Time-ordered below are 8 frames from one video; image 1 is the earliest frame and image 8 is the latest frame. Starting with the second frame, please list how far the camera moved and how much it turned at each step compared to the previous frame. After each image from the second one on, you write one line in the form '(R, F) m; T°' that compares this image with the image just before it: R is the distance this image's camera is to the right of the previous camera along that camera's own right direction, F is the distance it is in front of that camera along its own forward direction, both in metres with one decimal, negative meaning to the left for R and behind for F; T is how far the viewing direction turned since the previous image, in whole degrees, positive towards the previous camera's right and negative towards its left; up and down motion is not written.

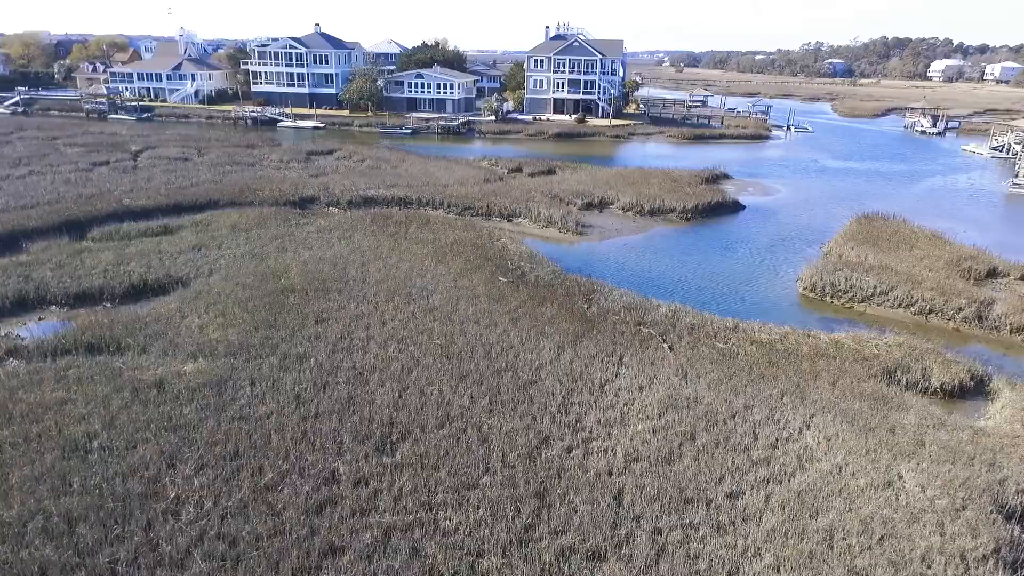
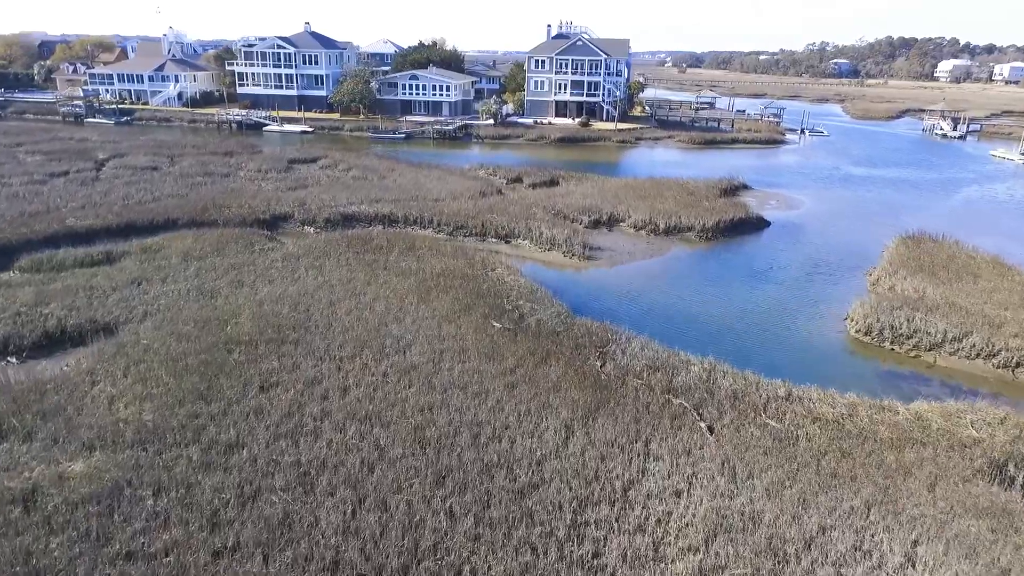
(+0.1, +3.4) m; 0°
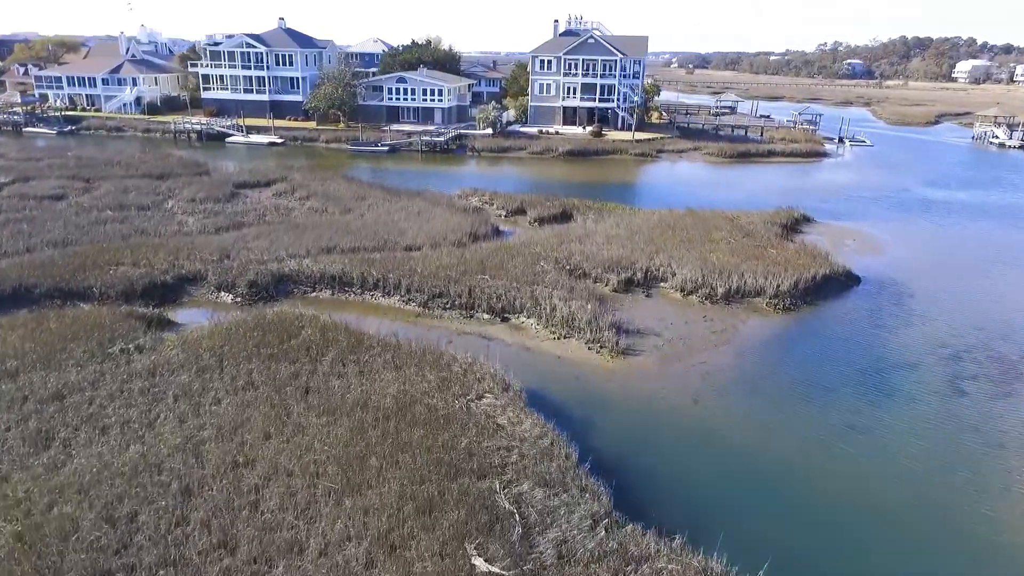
(+0.1, +7.6) m; 0°
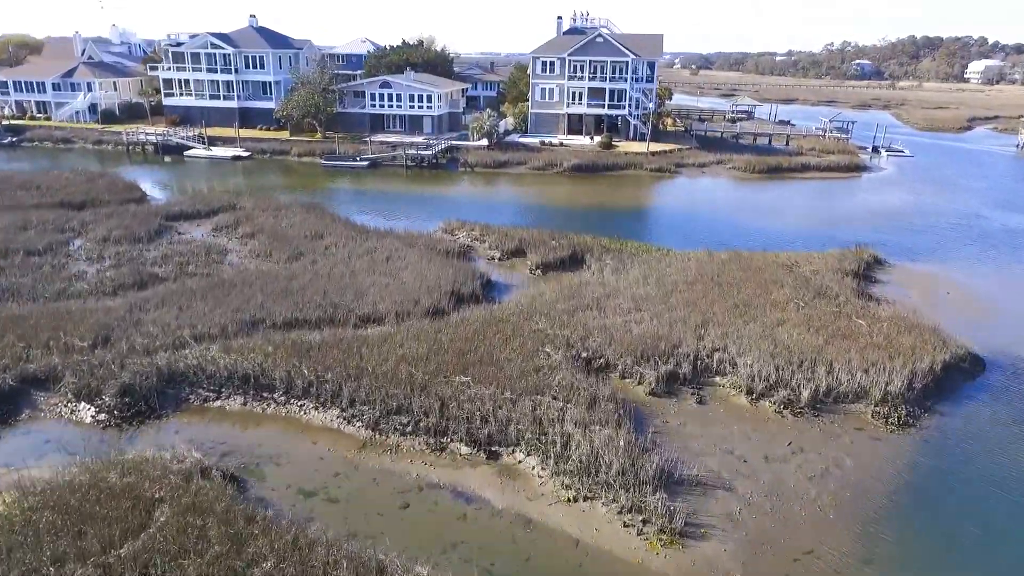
(+0.2, +6.0) m; 0°
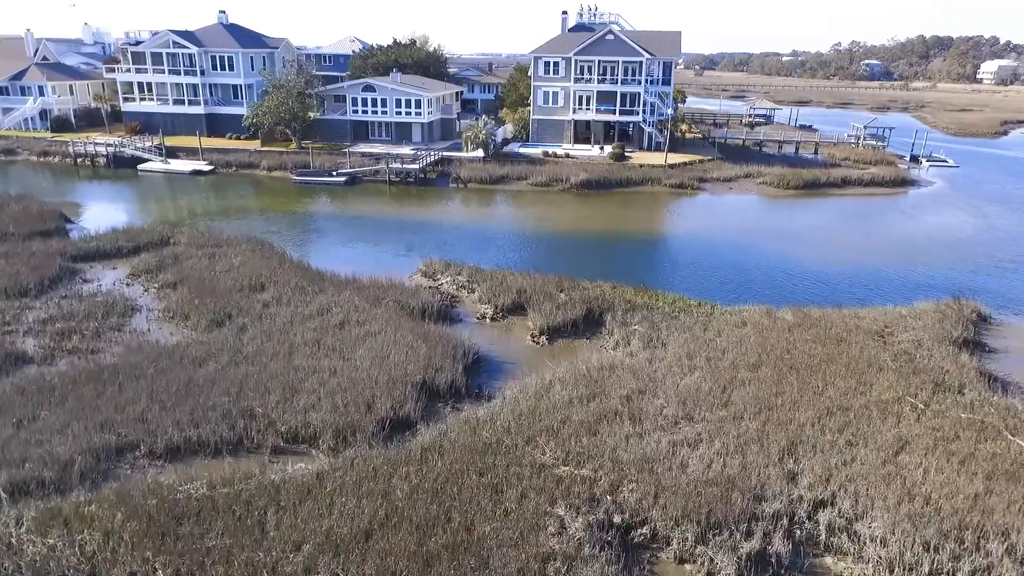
(+0.1, +5.3) m; 0°
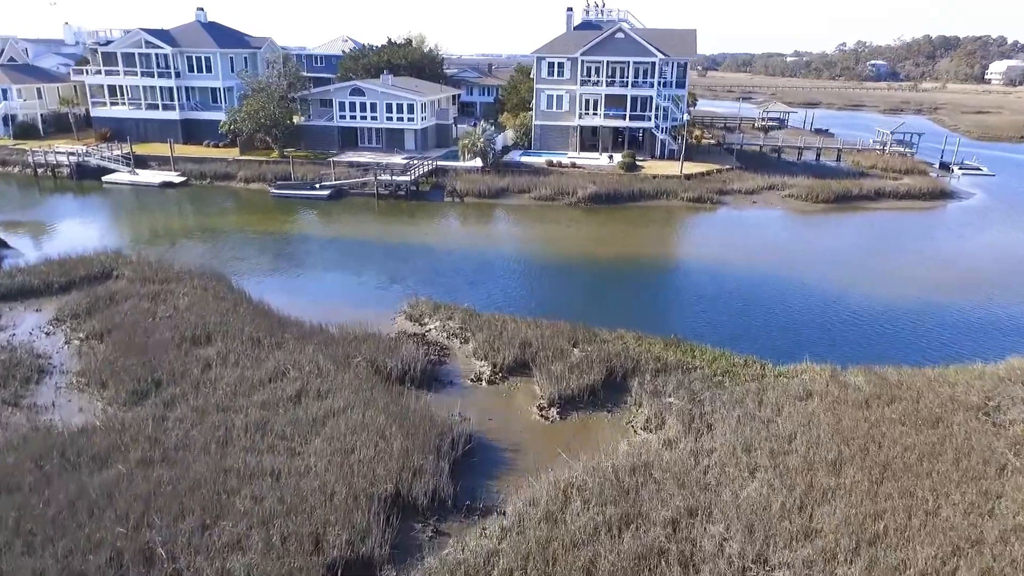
(0.0, +3.4) m; 0°
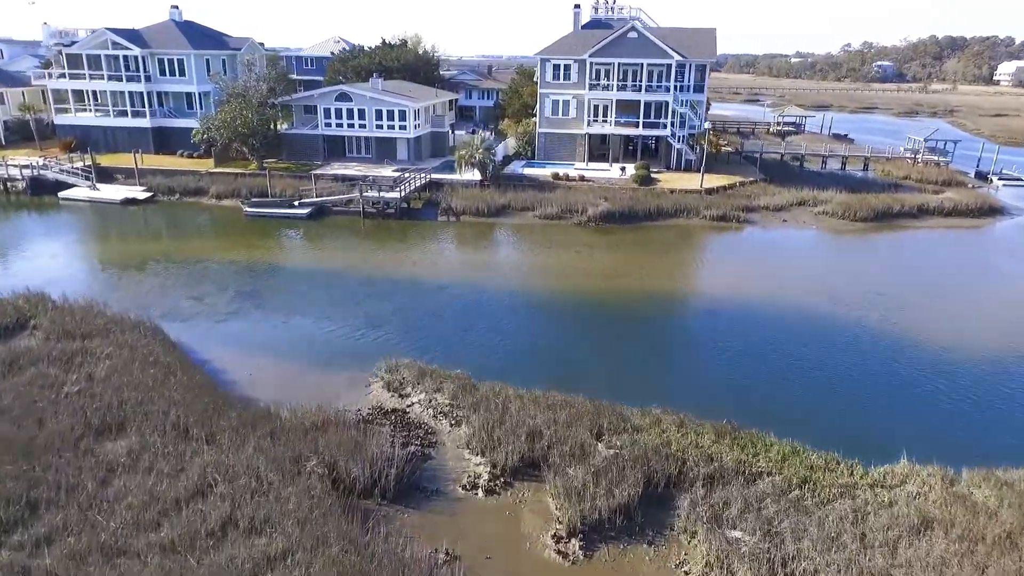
(-0.1, +3.5) m; 0°
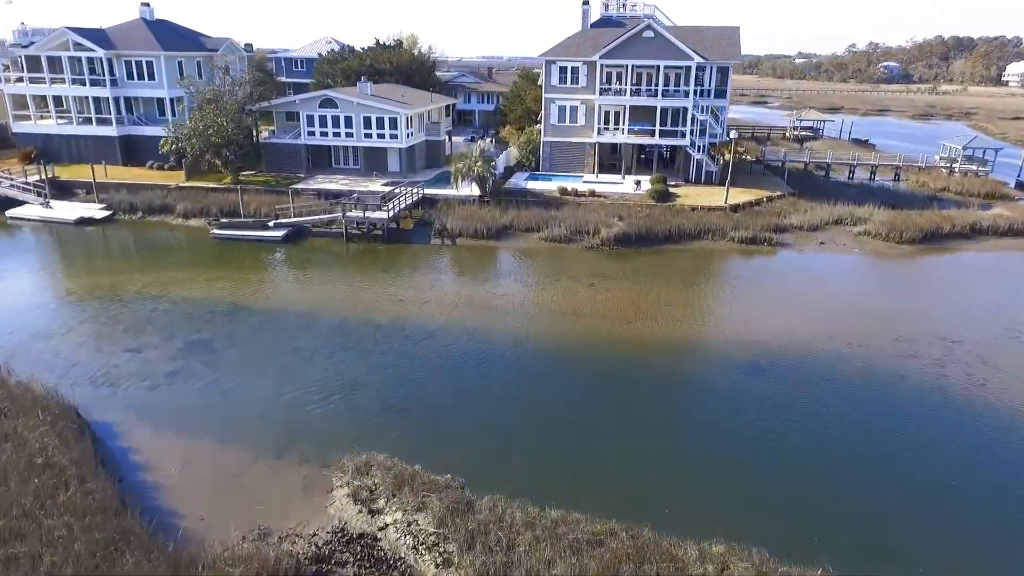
(-0.1, +3.4) m; 0°
